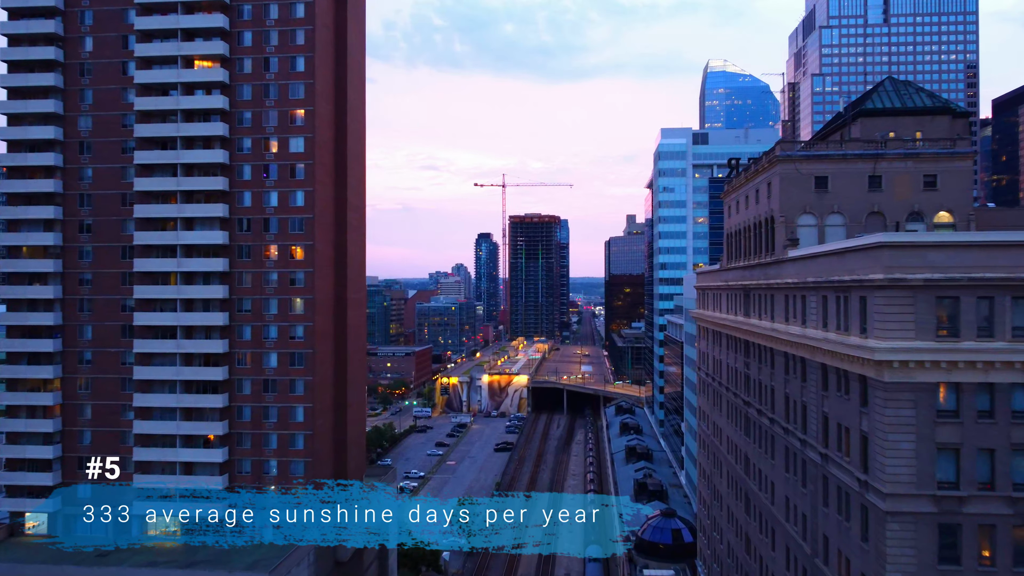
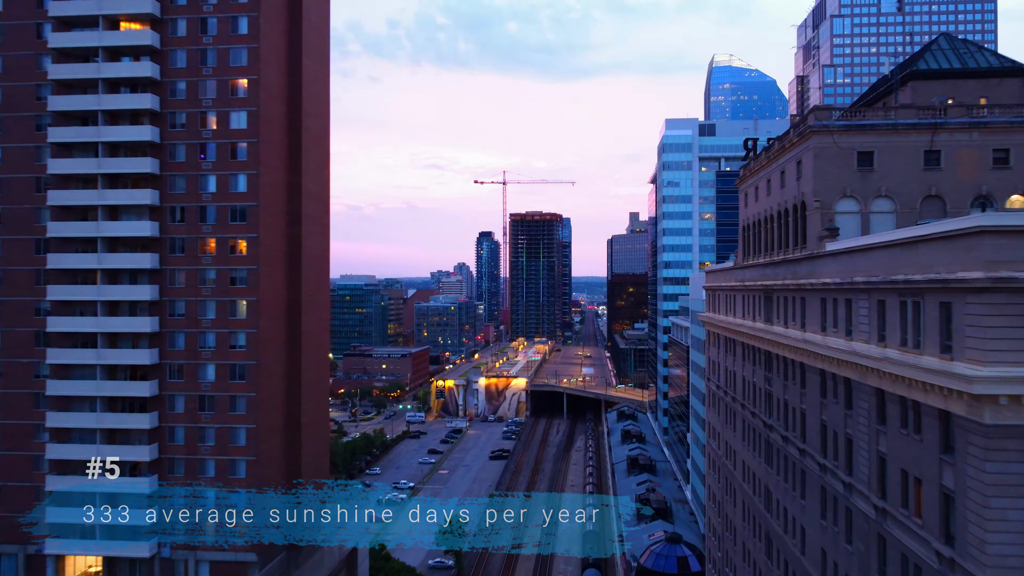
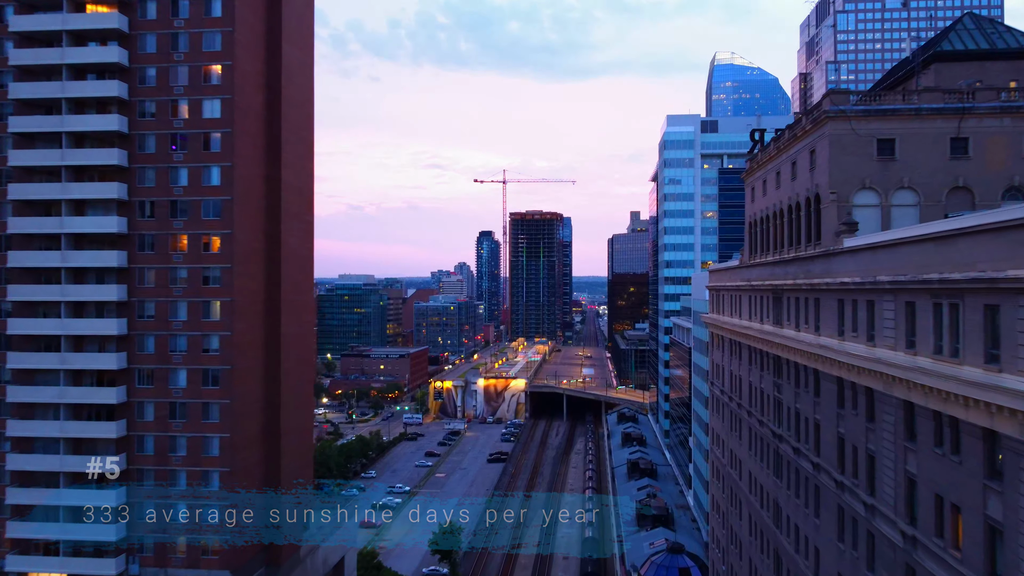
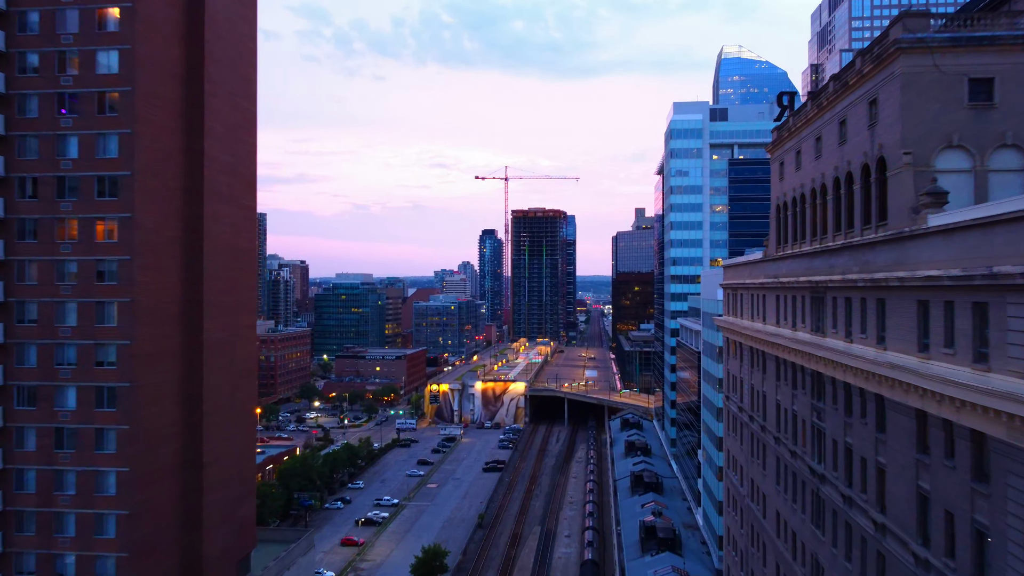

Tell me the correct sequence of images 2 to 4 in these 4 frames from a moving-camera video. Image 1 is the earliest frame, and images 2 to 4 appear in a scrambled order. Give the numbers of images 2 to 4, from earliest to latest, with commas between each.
2, 3, 4
